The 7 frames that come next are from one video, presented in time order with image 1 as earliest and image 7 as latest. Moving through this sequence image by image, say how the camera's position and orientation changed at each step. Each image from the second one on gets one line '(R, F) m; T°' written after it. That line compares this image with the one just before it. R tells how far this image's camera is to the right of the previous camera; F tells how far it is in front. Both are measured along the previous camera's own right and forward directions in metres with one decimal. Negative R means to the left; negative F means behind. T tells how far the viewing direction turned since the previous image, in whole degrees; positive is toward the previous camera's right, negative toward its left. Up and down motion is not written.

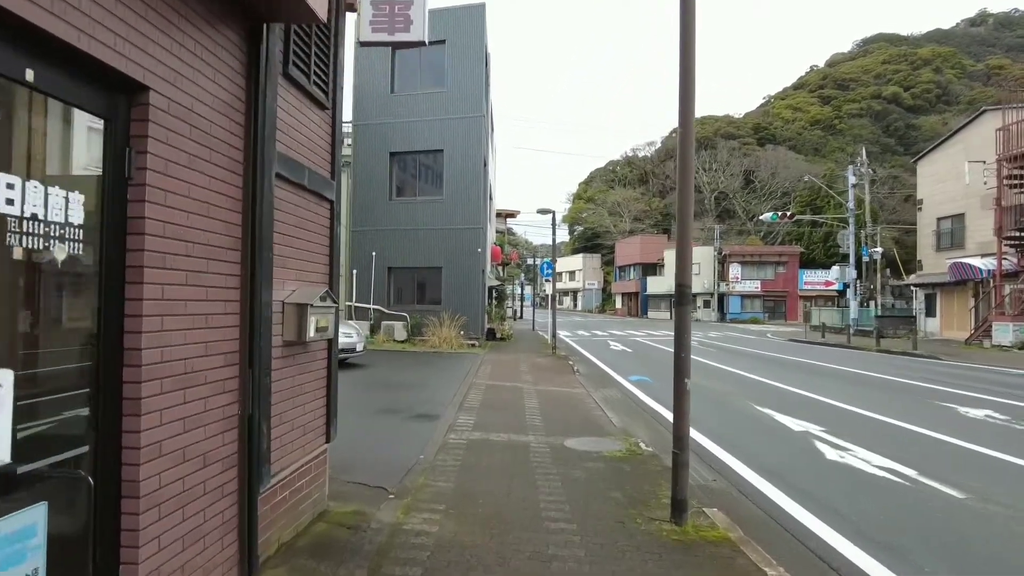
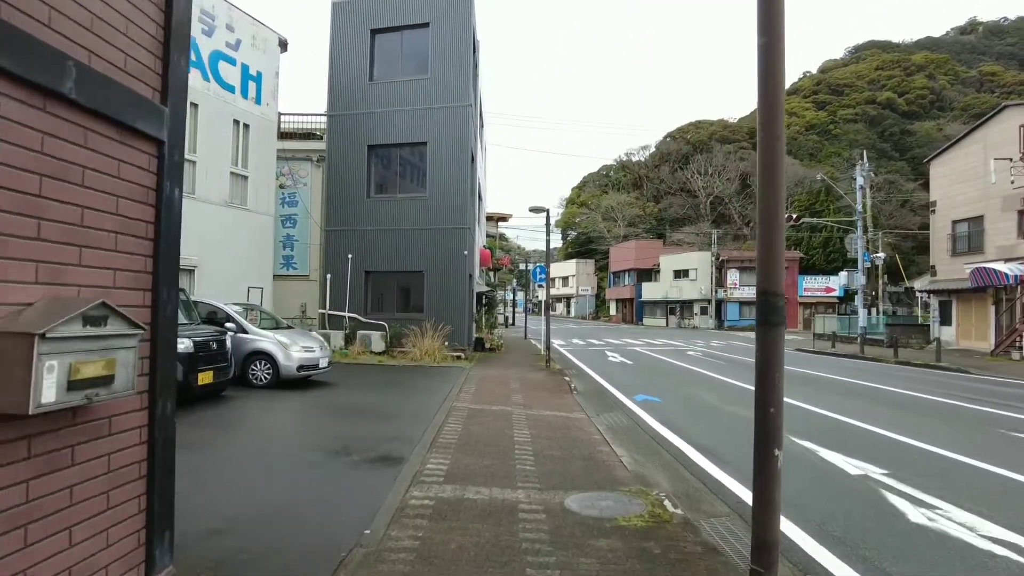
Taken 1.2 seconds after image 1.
(+0.1, +1.5) m; +1°
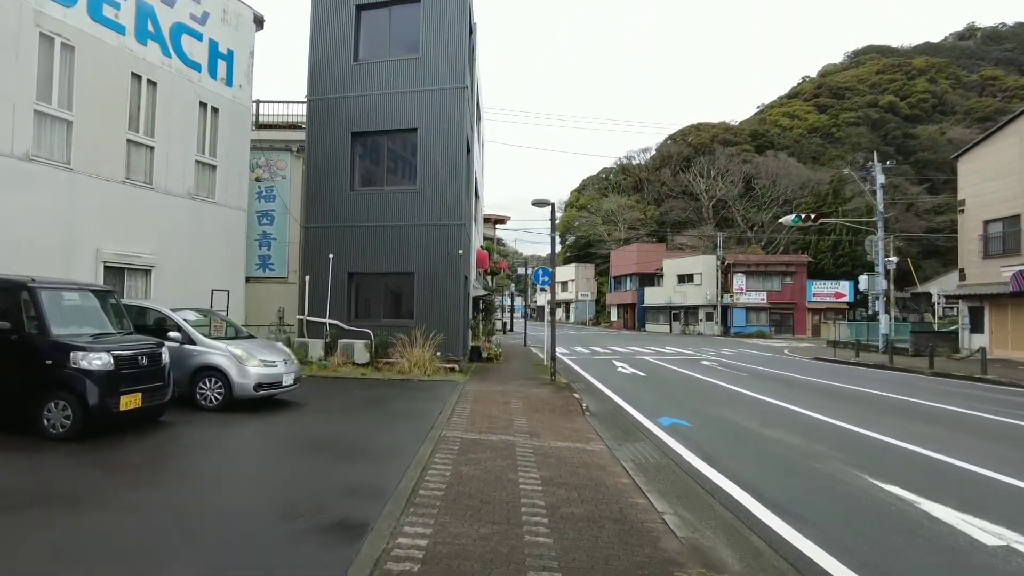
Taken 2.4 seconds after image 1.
(-0.1, +1.6) m; 0°
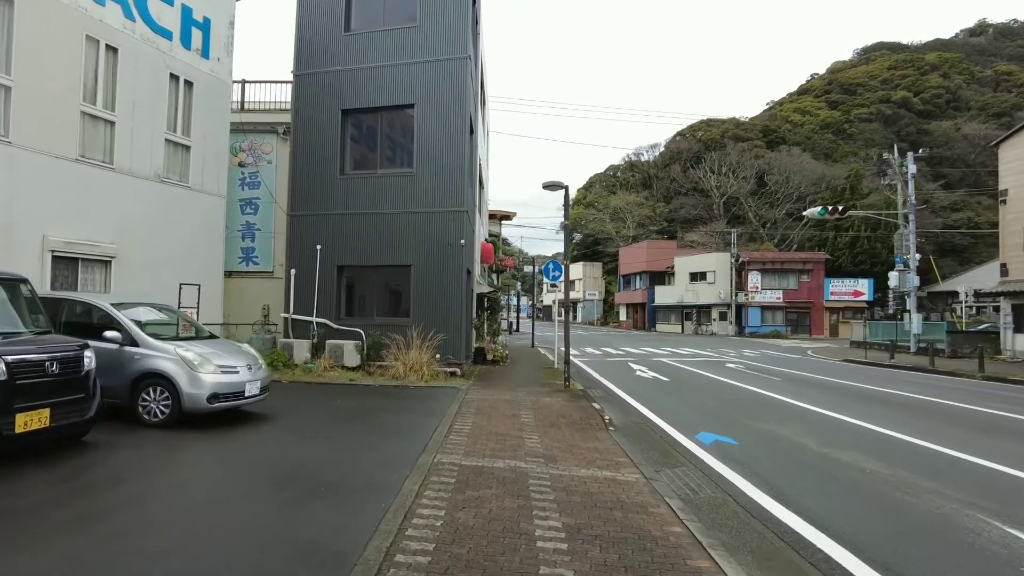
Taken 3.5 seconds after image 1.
(-0.1, +1.4) m; 0°
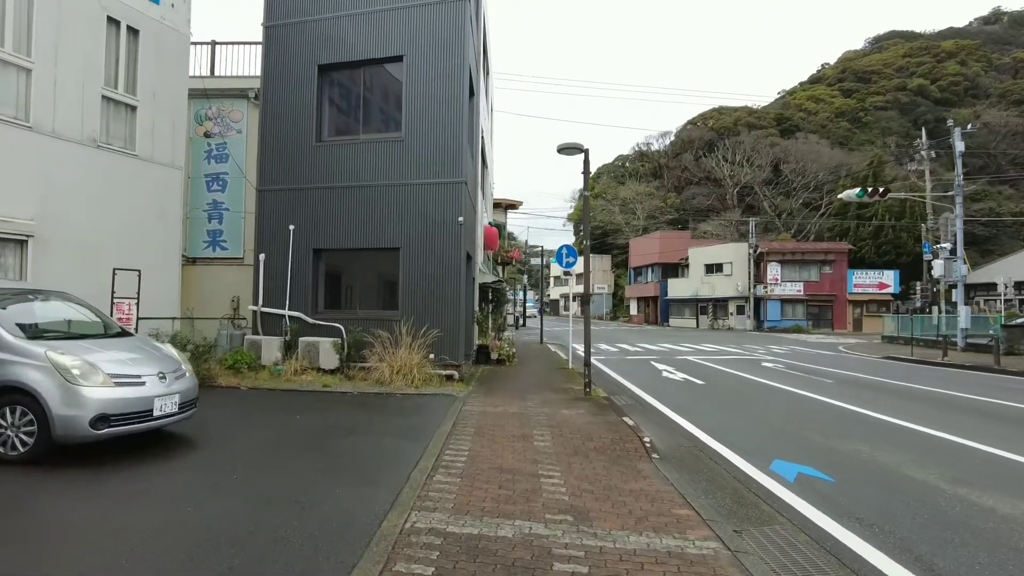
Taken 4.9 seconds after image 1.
(0.0, +2.0) m; -1°
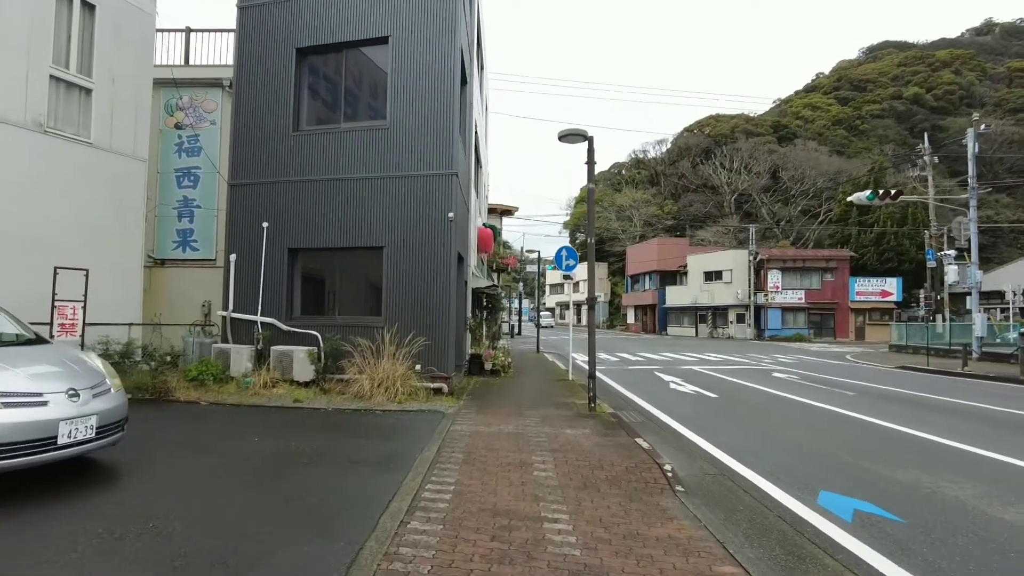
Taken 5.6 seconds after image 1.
(0.0, +1.0) m; 0°
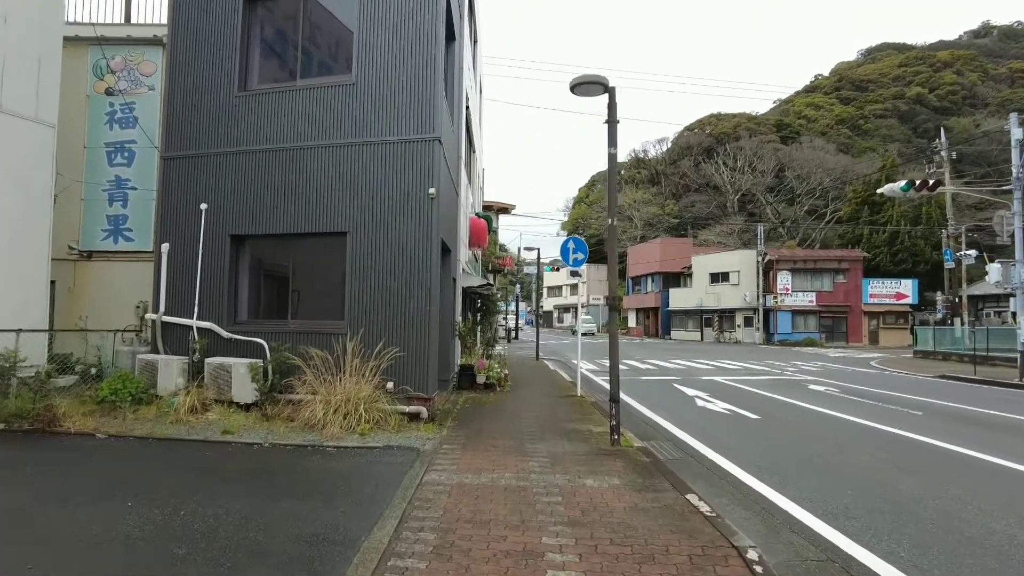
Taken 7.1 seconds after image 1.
(0.0, +1.9) m; 0°
